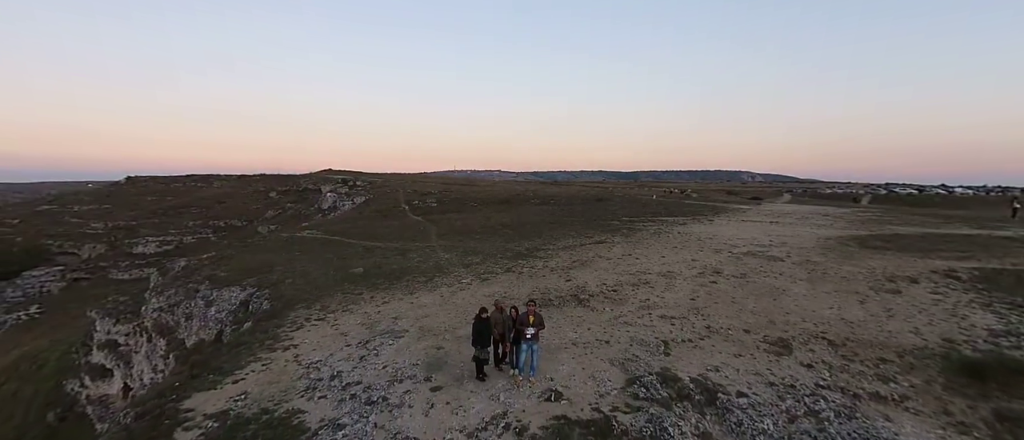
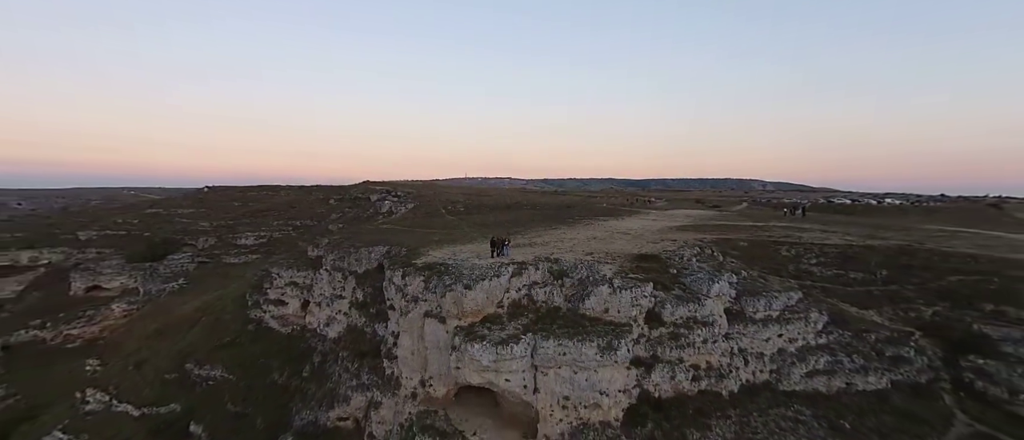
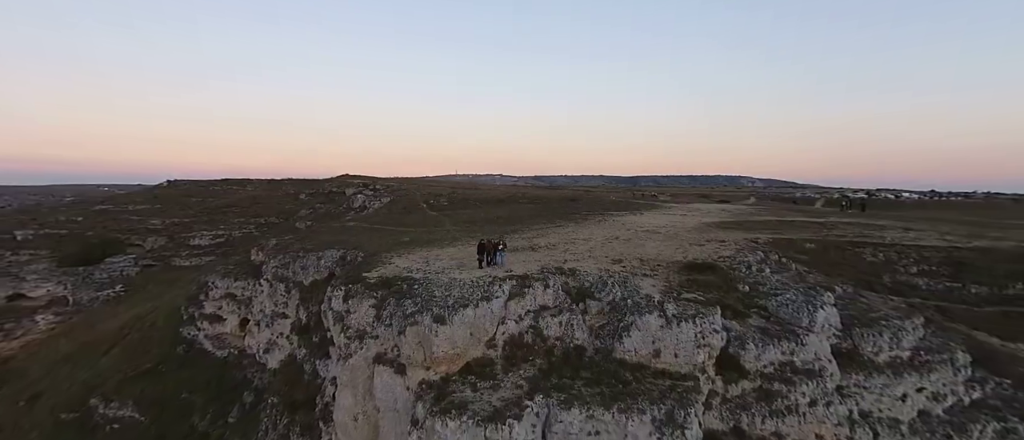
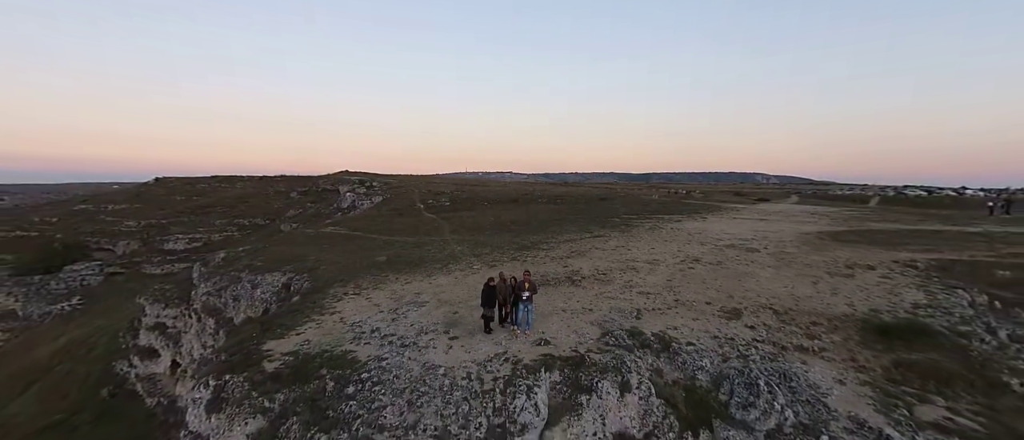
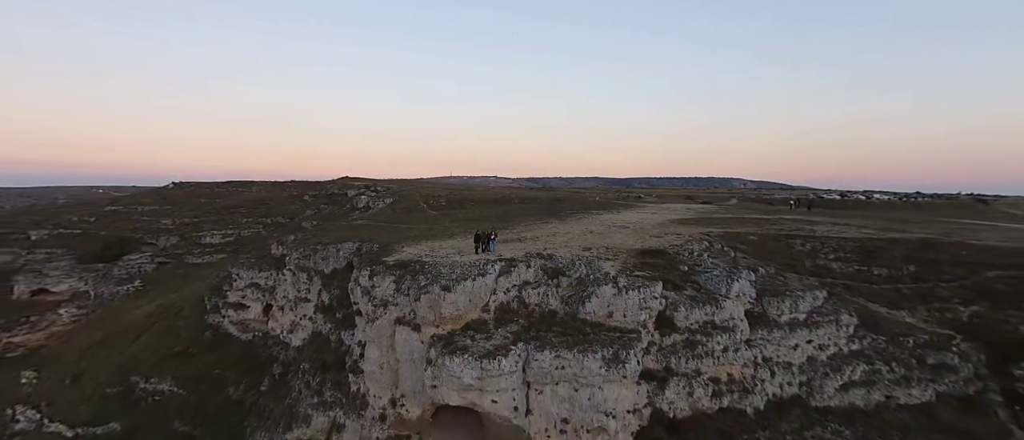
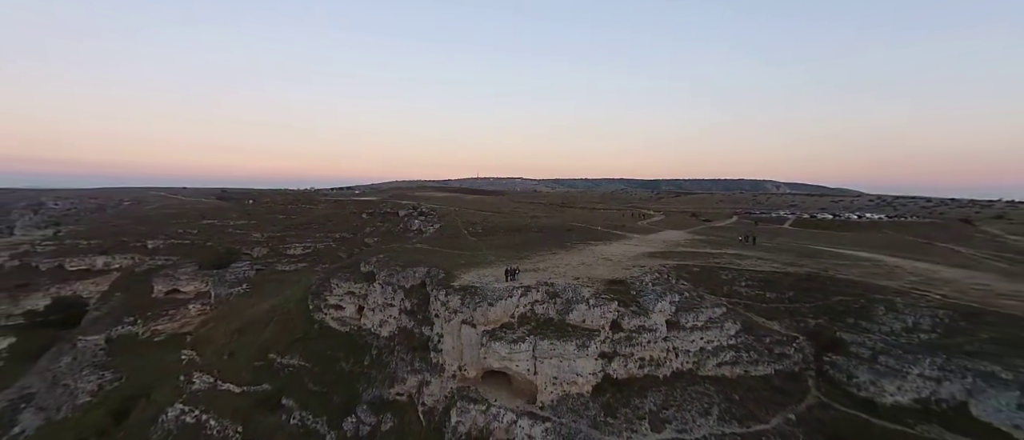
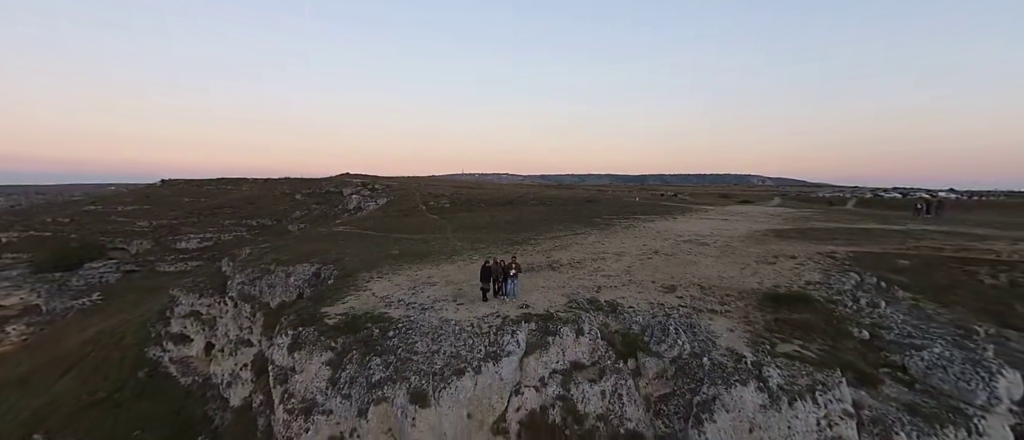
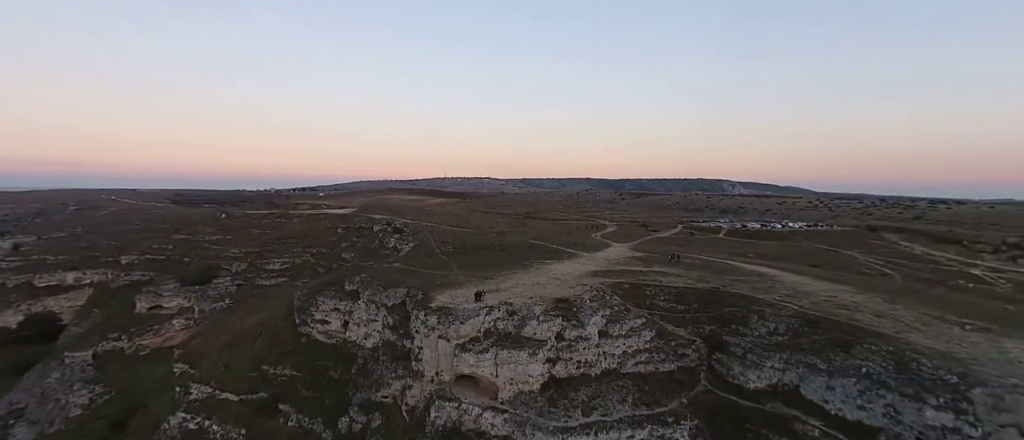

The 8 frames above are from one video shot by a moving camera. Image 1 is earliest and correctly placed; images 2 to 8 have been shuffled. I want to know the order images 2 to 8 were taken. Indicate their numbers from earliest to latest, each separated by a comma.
4, 7, 3, 5, 2, 6, 8
